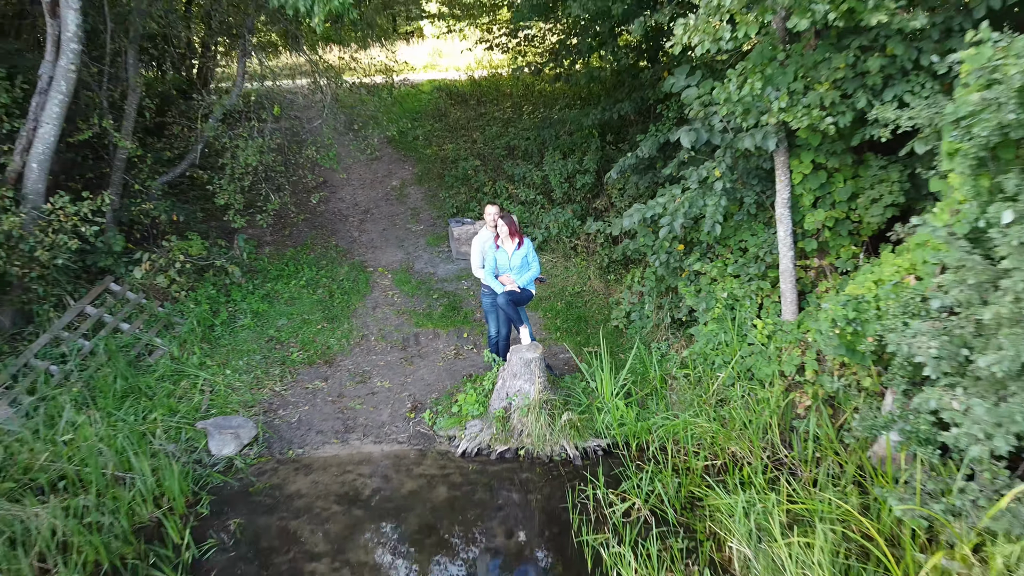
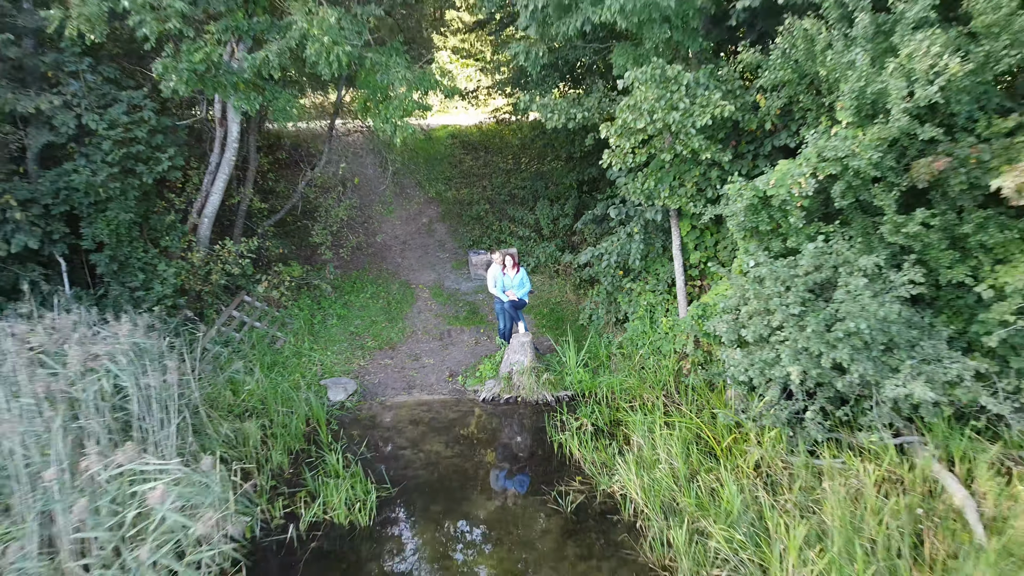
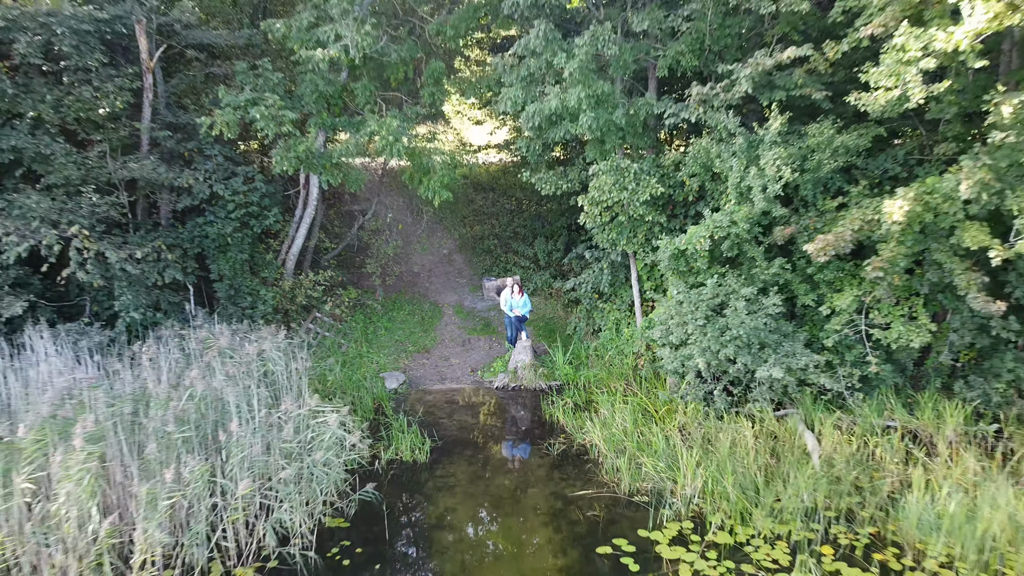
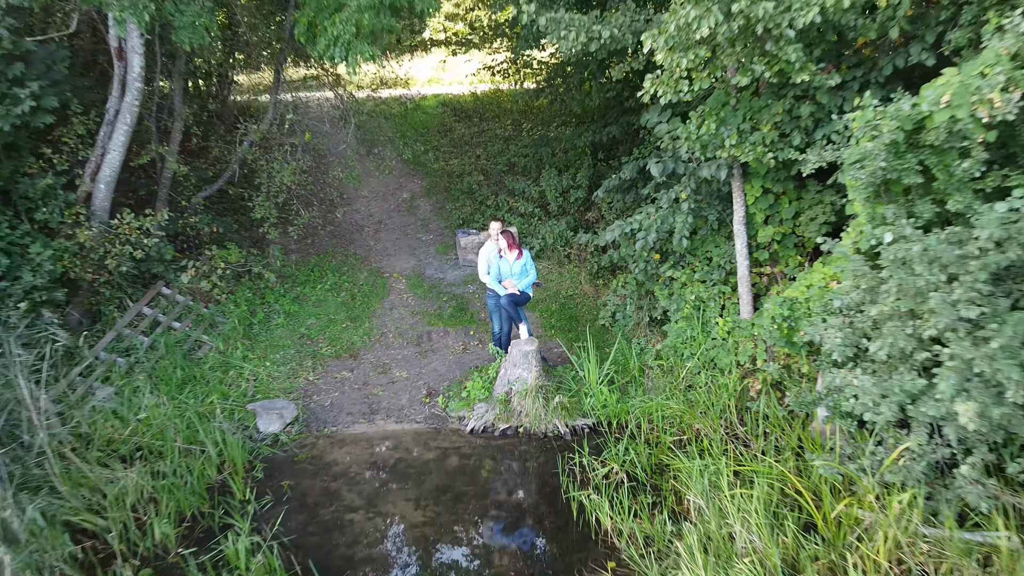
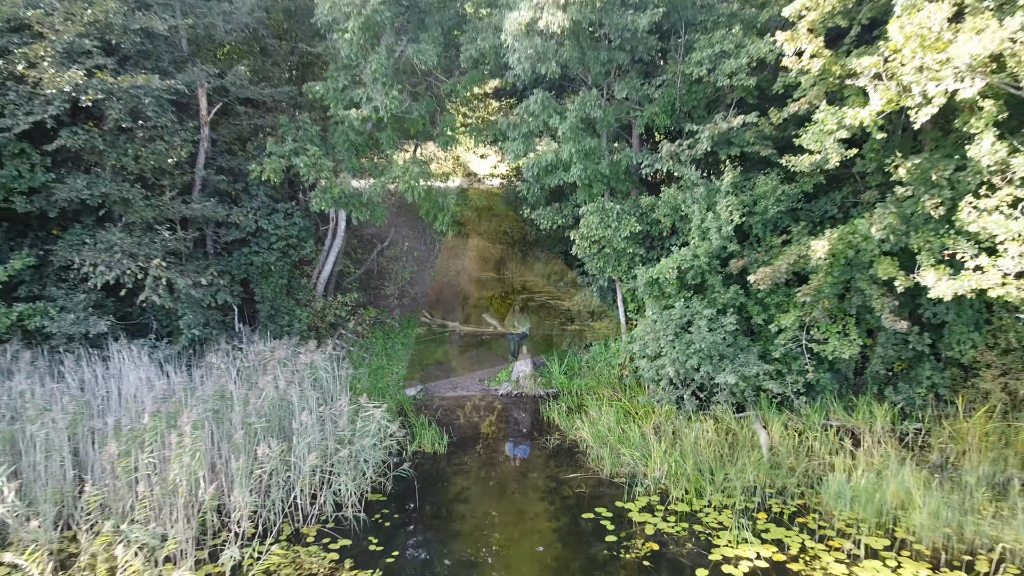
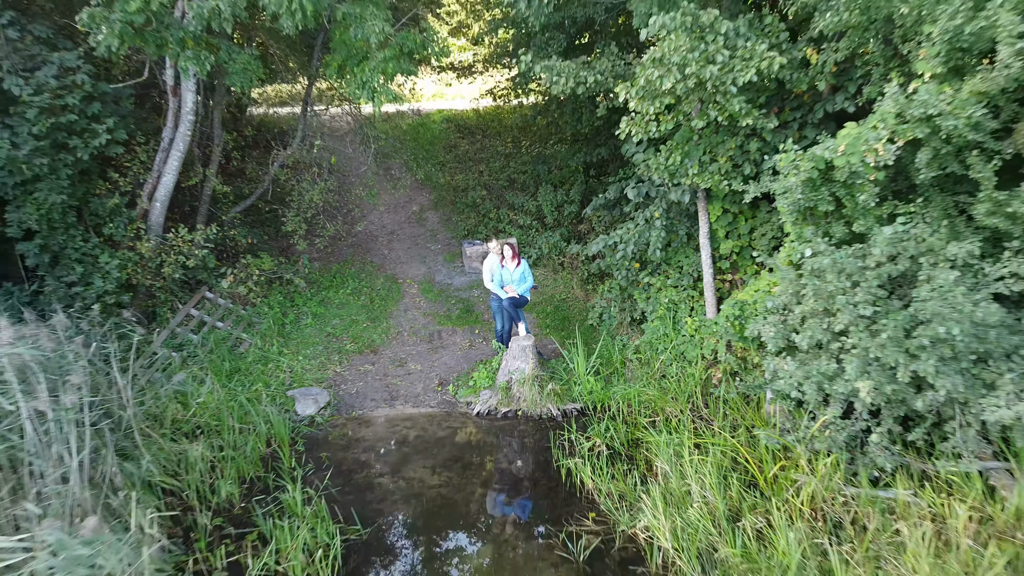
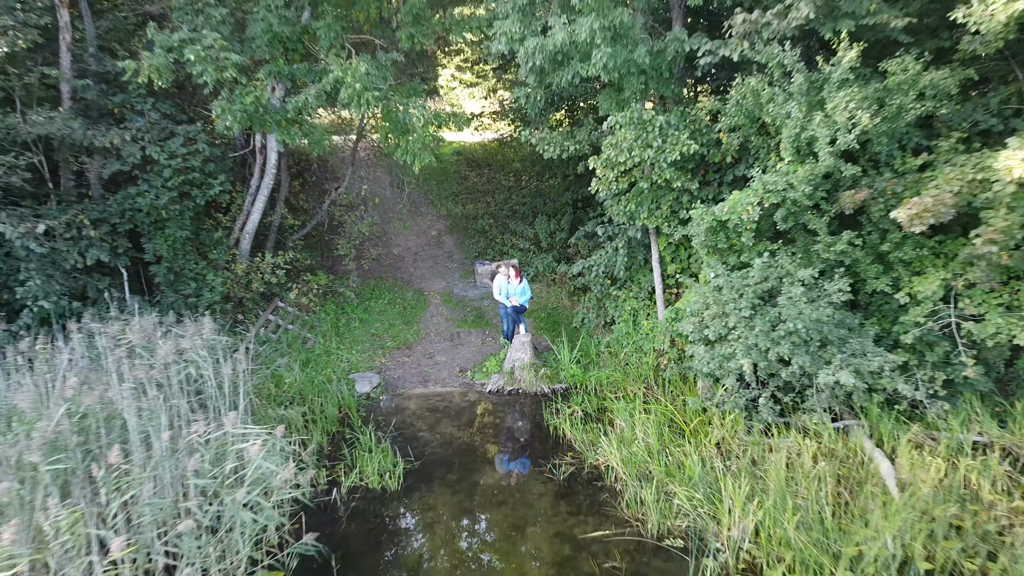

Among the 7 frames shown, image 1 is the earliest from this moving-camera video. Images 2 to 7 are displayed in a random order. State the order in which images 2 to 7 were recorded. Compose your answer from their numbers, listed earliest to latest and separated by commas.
4, 6, 2, 7, 3, 5
